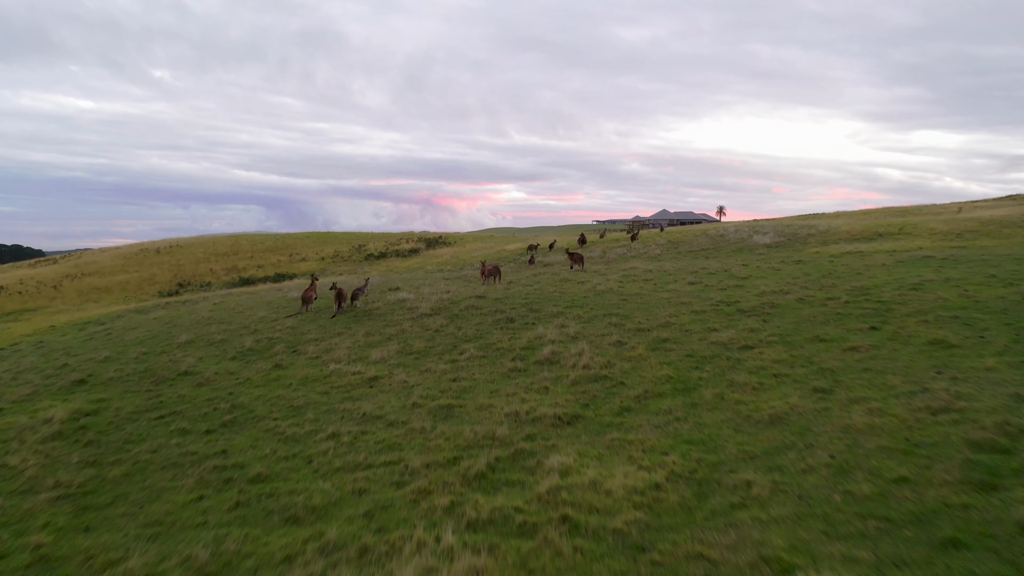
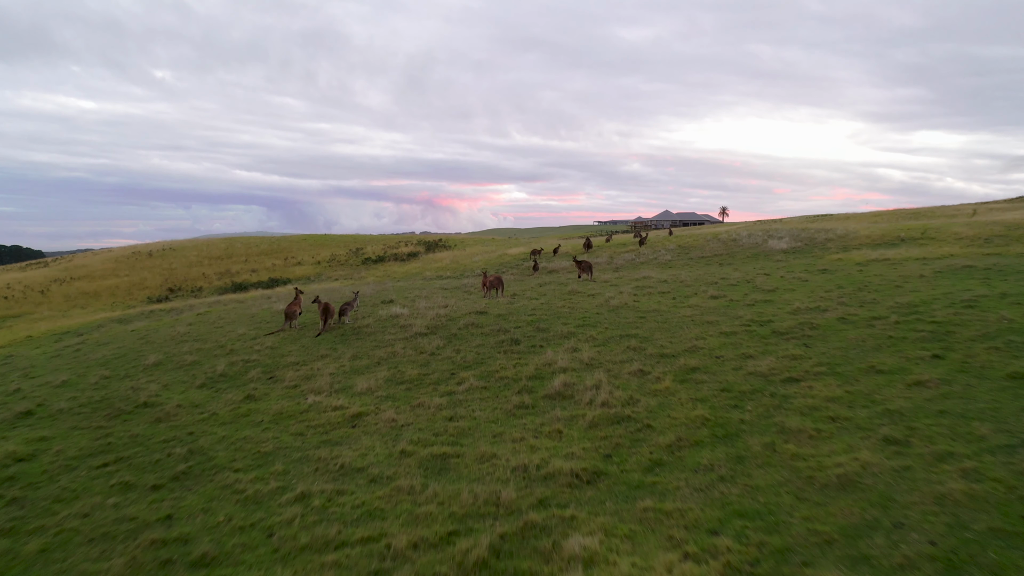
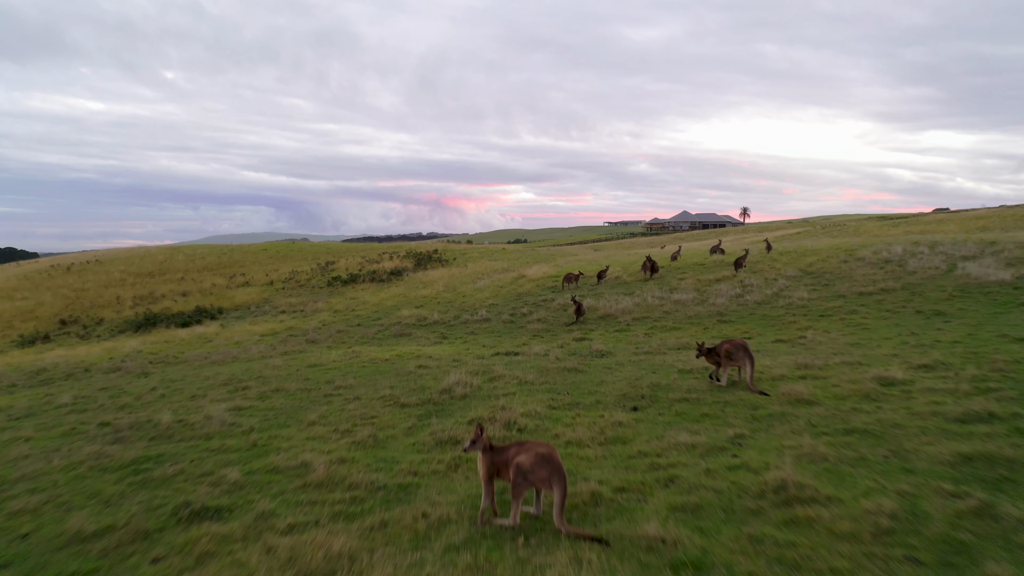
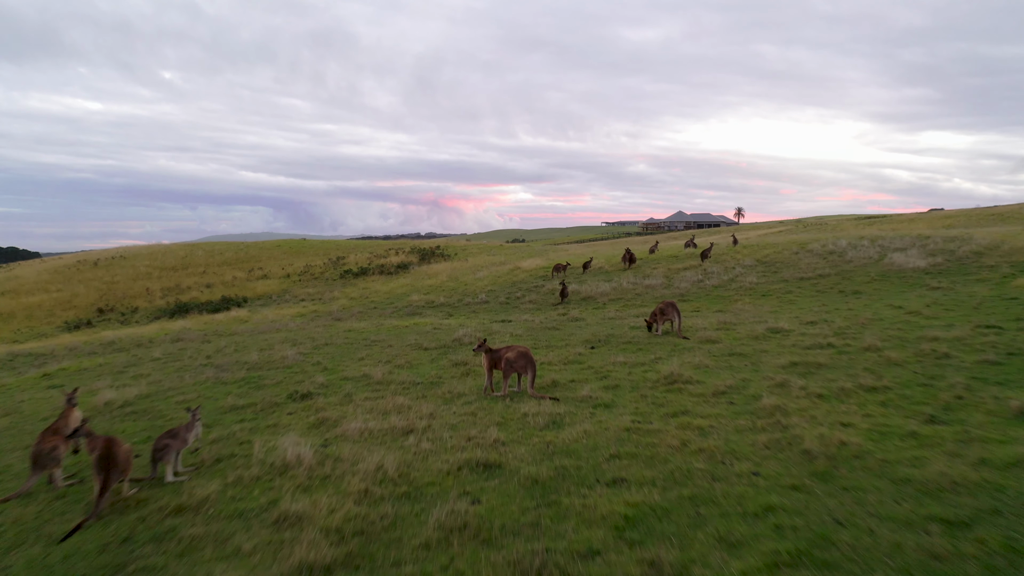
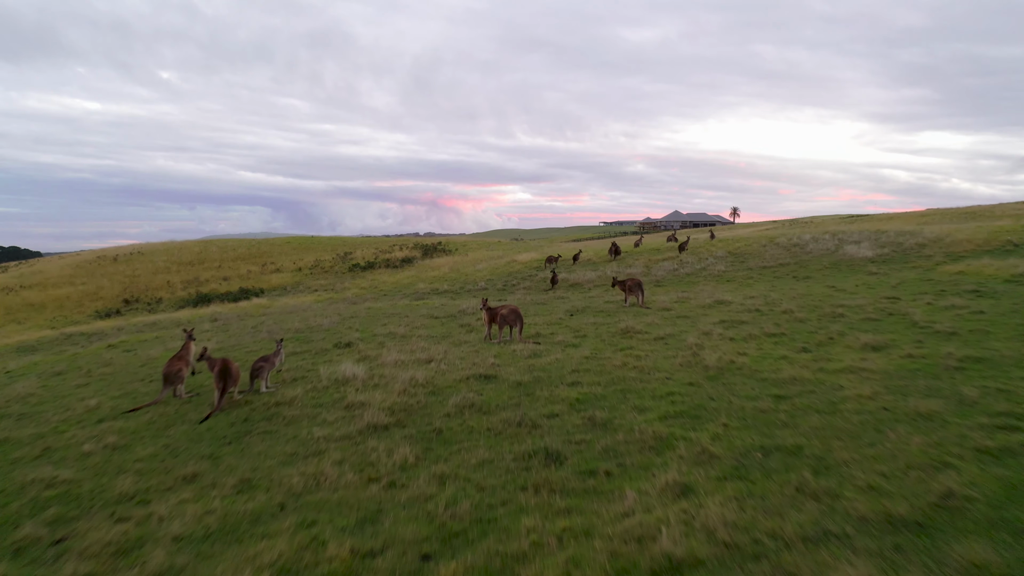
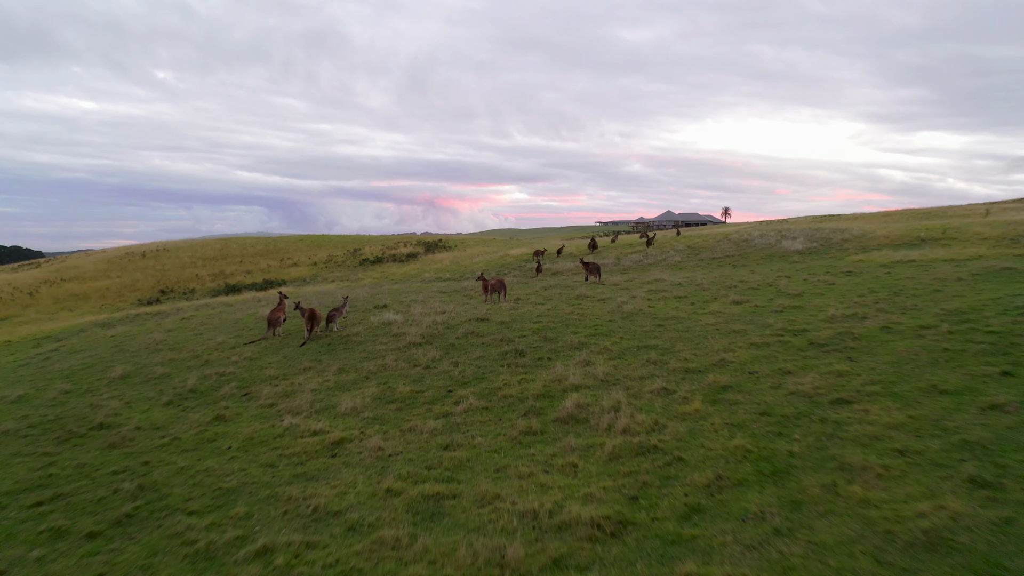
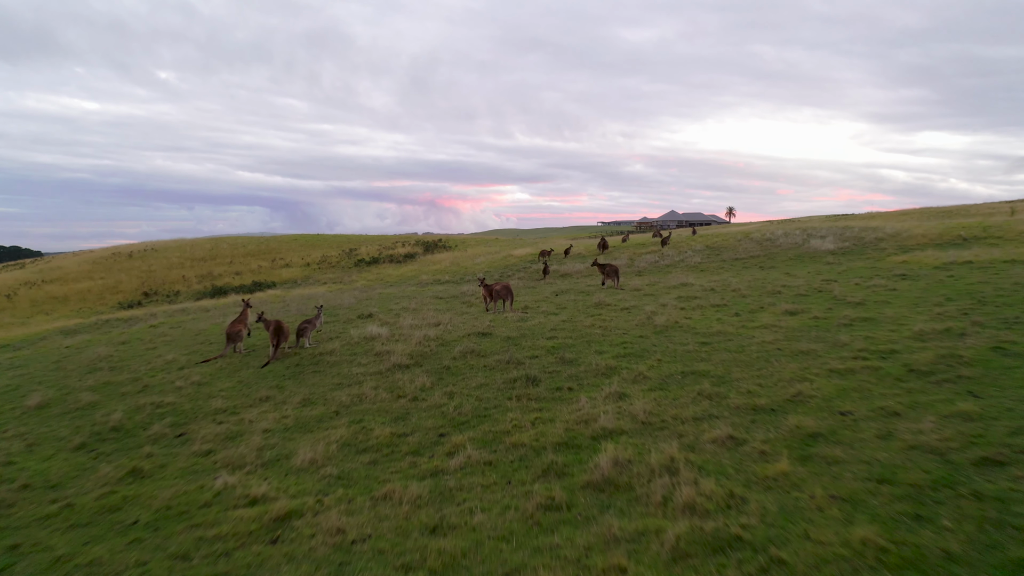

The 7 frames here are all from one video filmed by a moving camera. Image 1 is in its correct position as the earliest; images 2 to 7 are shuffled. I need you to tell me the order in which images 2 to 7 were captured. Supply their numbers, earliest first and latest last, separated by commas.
2, 6, 7, 5, 4, 3
